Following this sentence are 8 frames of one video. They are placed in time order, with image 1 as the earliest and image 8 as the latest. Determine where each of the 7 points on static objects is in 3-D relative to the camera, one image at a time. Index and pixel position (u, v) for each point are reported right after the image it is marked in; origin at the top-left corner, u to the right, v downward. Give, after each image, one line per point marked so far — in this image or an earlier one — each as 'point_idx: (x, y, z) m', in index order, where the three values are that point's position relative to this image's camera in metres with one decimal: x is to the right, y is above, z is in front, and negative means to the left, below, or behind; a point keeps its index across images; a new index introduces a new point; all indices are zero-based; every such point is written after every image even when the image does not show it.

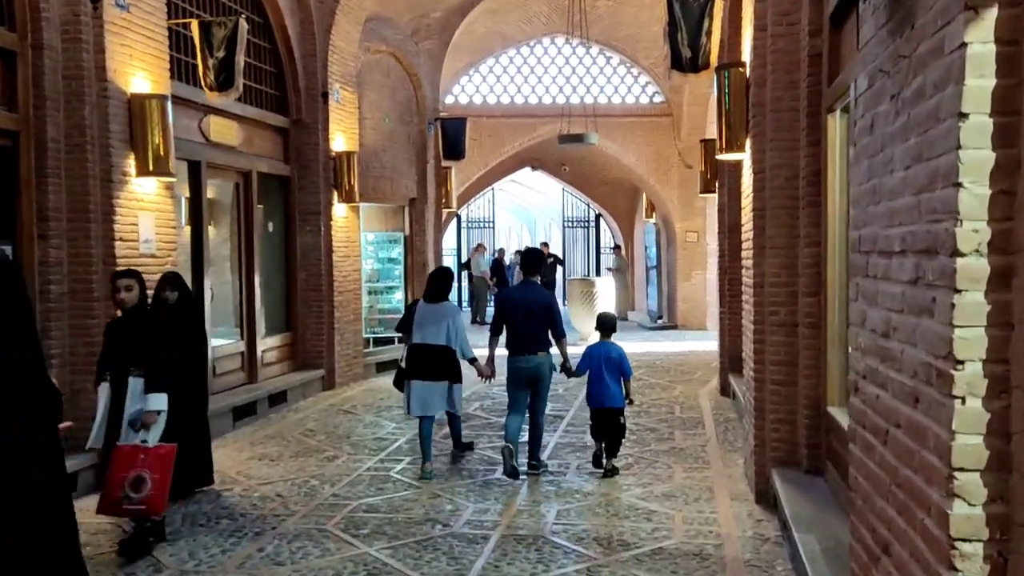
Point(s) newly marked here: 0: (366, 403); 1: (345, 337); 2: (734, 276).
0: (-1.6, -1.3, +9.5) m
1: (-2.1, -0.6, +10.8) m
2: (+2.5, +0.1, +9.6) m
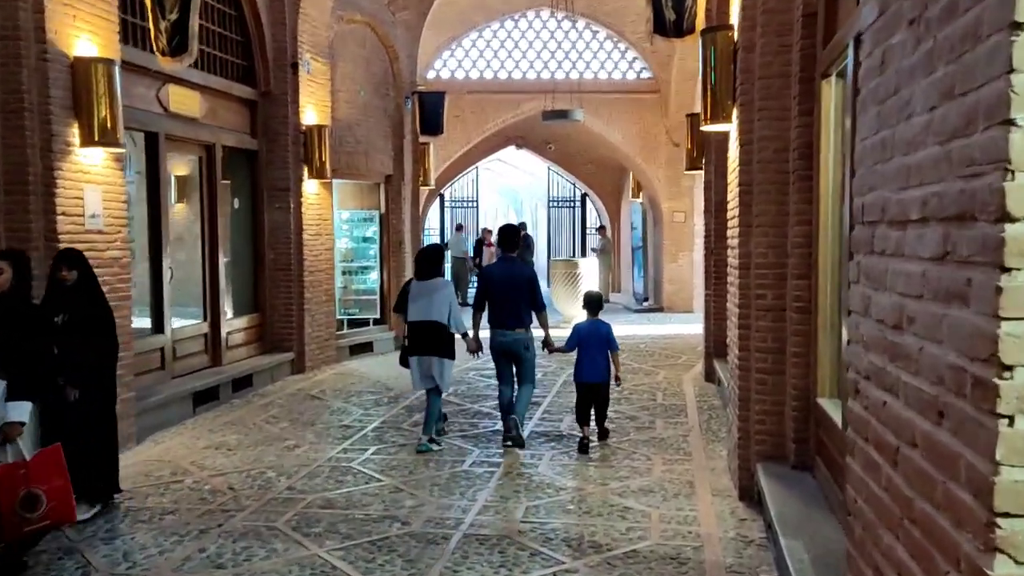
0: (-1.9, -1.1, +9.1) m
1: (-2.3, -0.4, +10.4) m
2: (+2.2, +0.3, +9.2) m
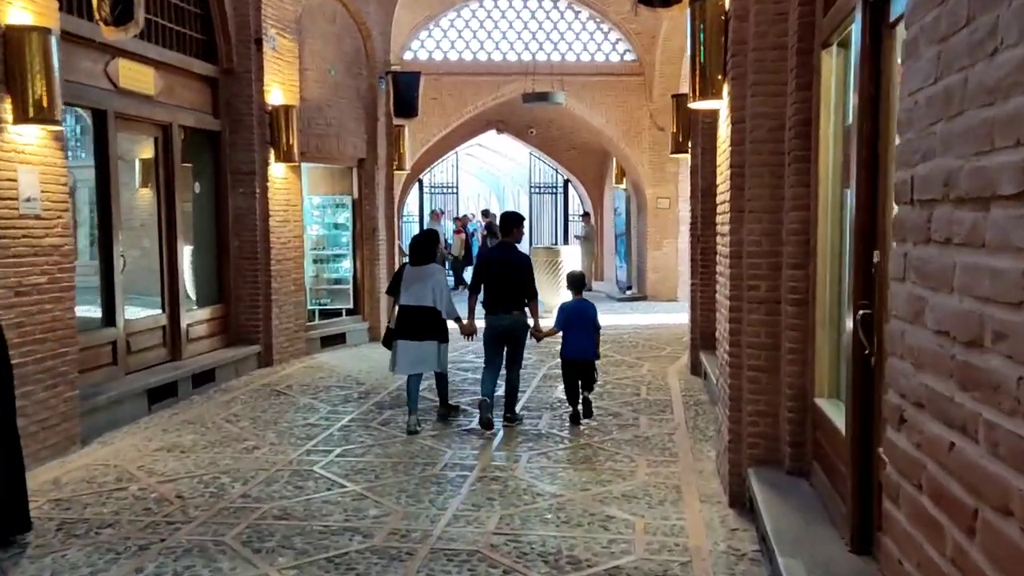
0: (-2.1, -1.0, +8.7) m
1: (-2.6, -0.3, +9.9) m
2: (+2.0, +0.4, +8.8) m
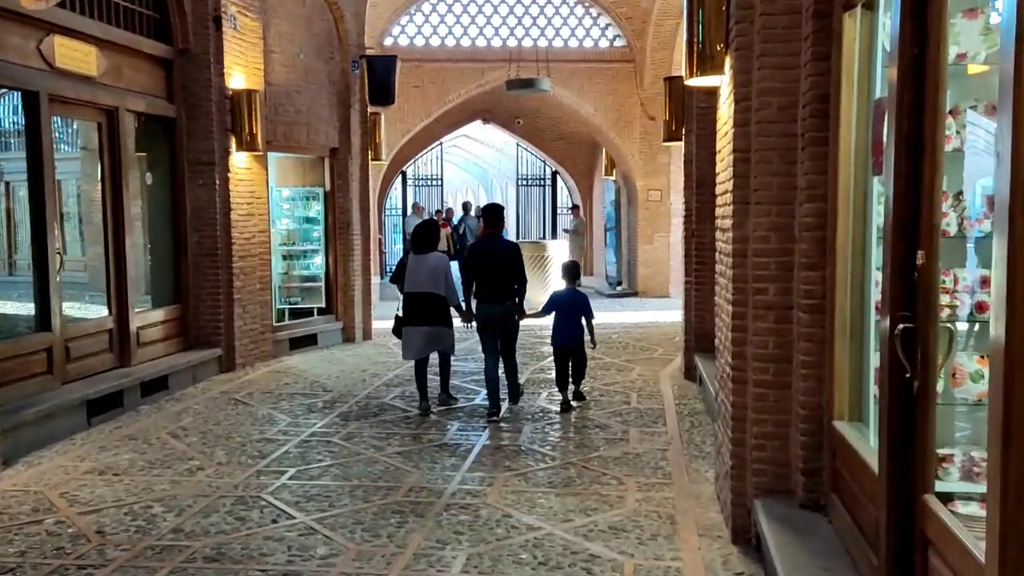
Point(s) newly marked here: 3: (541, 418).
0: (-2.3, -0.9, +8.0) m
1: (-2.8, -0.2, +9.2) m
2: (+1.8, +0.5, +8.2) m
3: (+0.2, -1.1, +7.0) m
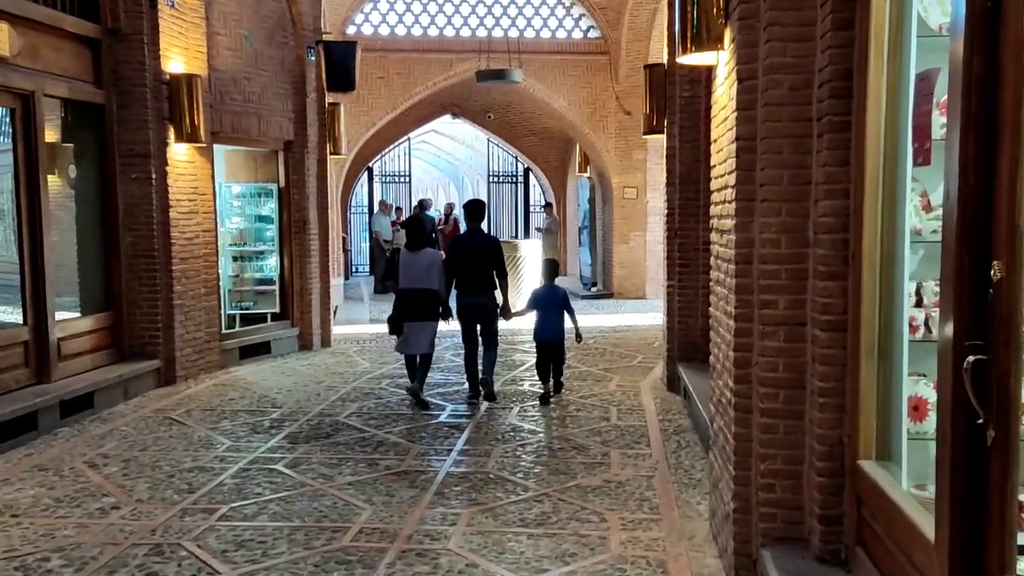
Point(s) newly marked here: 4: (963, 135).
0: (-2.6, -1.0, +7.2) m
1: (-3.1, -0.3, +8.4) m
2: (+1.5, +0.4, +7.5) m
3: (0.0, -1.1, +6.3) m
4: (+1.2, +0.4, +2.2) m
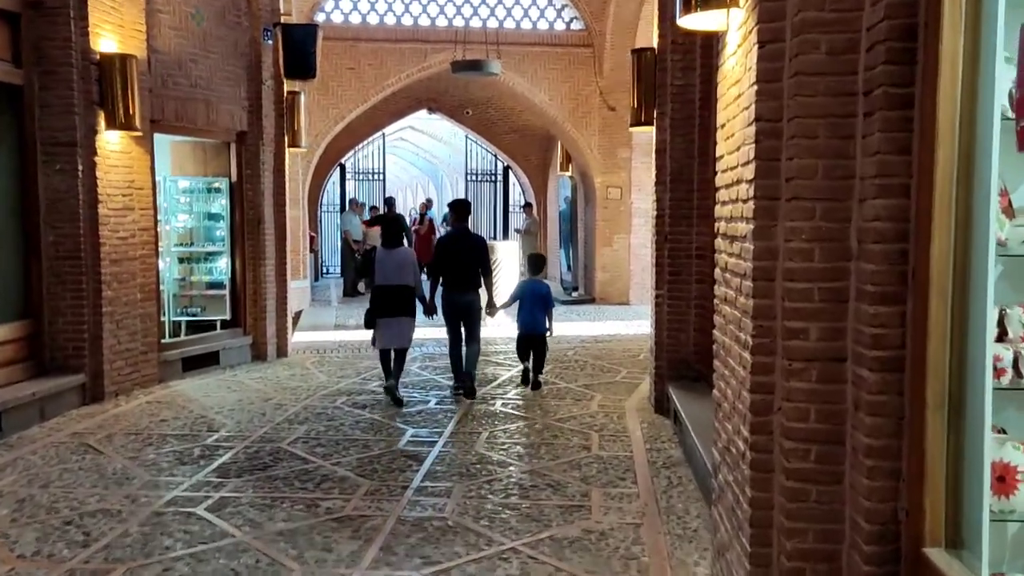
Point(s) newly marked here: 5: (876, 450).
0: (-2.8, -1.0, +6.4) m
1: (-3.4, -0.3, +7.5) m
2: (+1.3, +0.3, +6.7) m
3: (-0.2, -1.2, +5.5) m
4: (+1.0, +0.3, +1.4) m
5: (+1.1, -0.5, +2.6) m
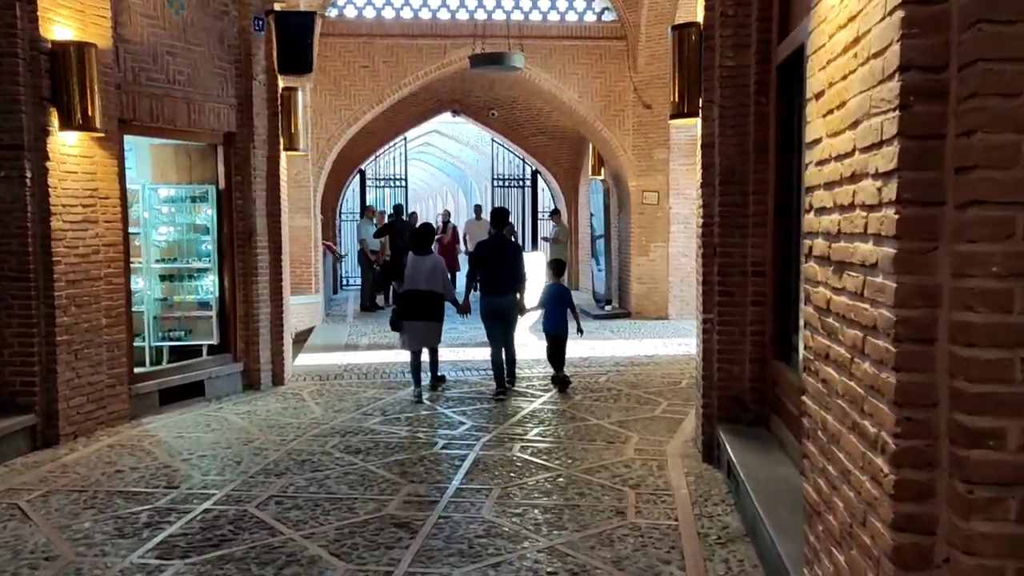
0: (-2.7, -1.2, +5.3) m
1: (-3.2, -0.5, +6.5) m
2: (+1.4, +0.2, +5.6) m
3: (-0.1, -1.3, +4.3) m
4: (+0.9, +0.2, +0.2) m
5: (+1.0, -0.6, +1.4) m
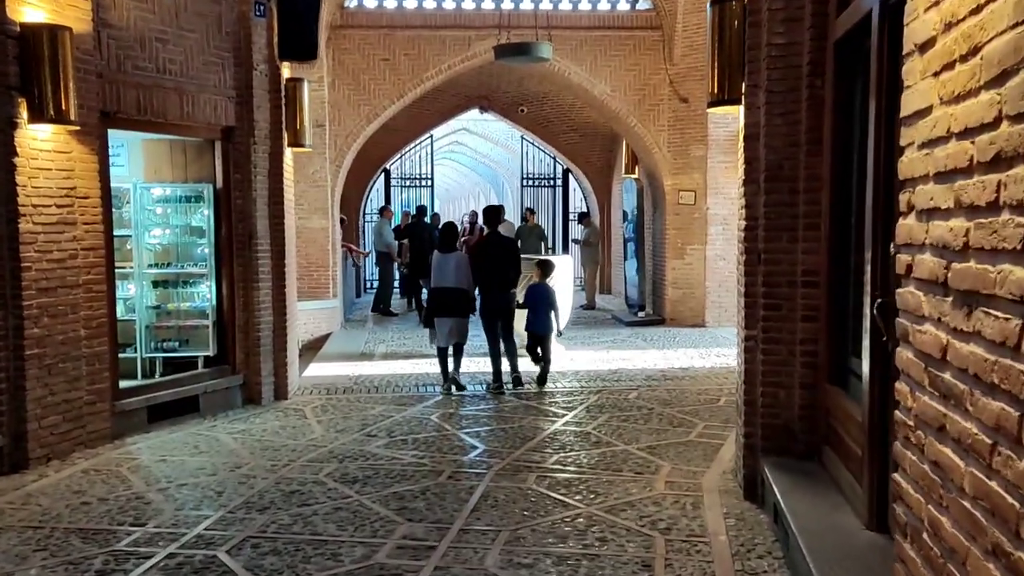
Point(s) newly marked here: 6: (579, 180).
0: (-2.6, -1.3, +4.8) m
1: (-3.1, -0.6, +6.0) m
2: (+1.5, +0.1, +4.8) m
3: (-0.1, -1.4, +3.7) m
4: (+0.8, +0.1, -0.5) m
5: (+0.9, -0.7, +0.7) m
6: (+1.4, +2.2, +17.3) m
